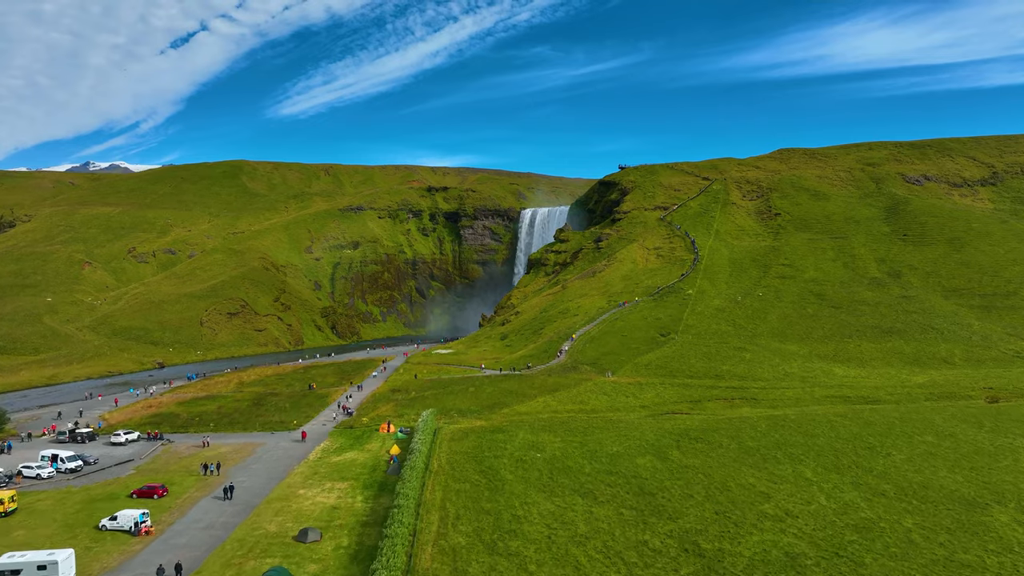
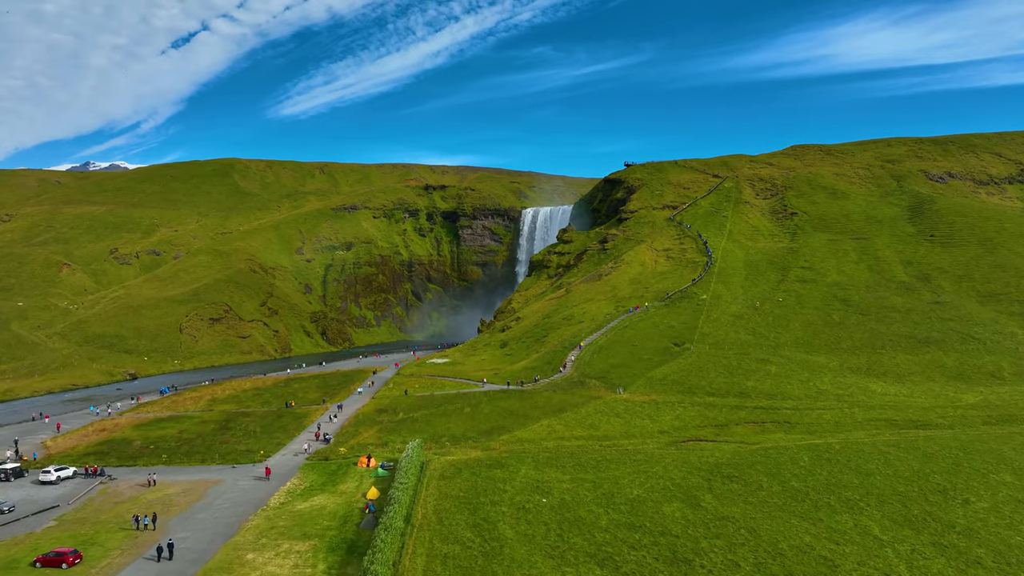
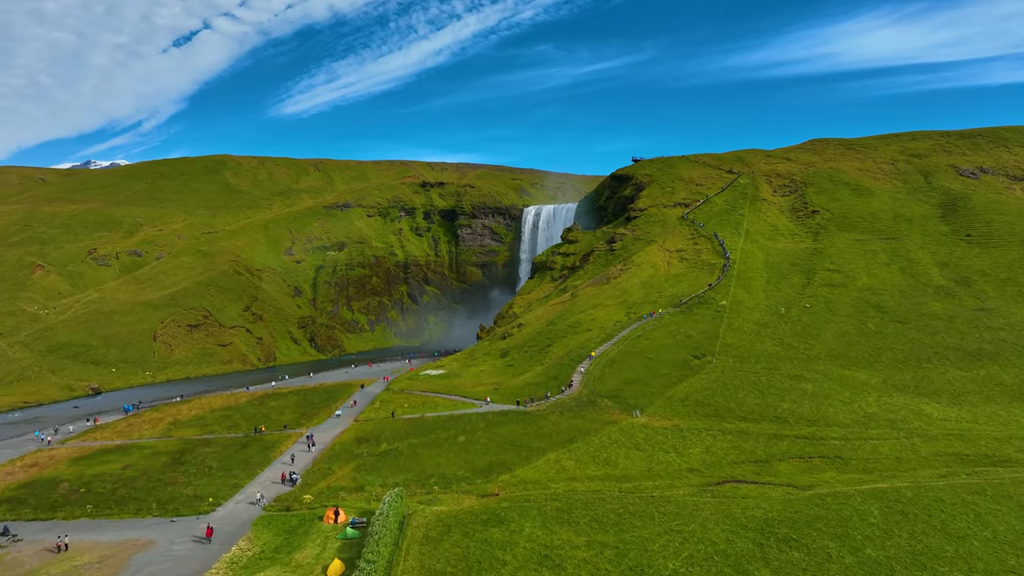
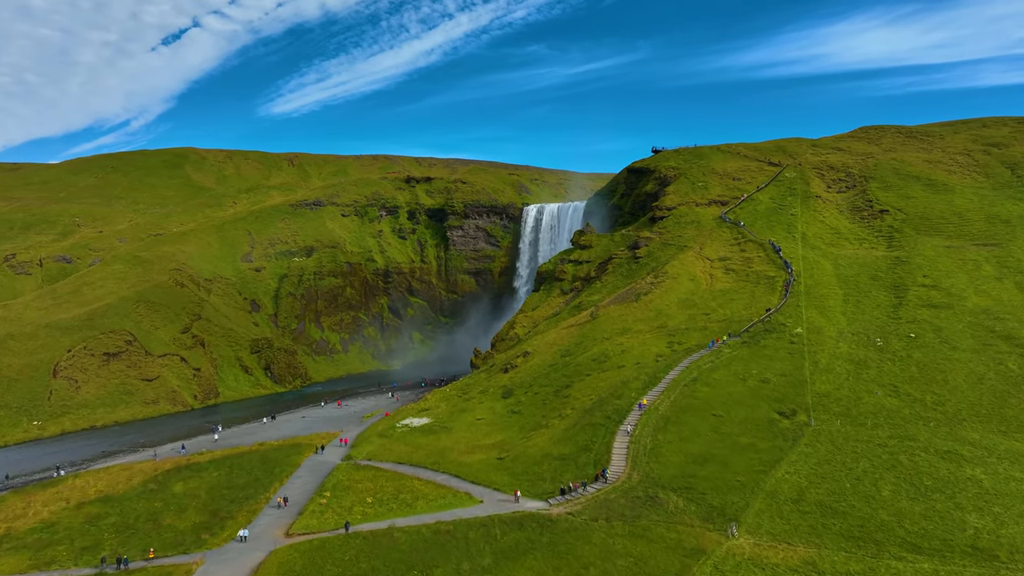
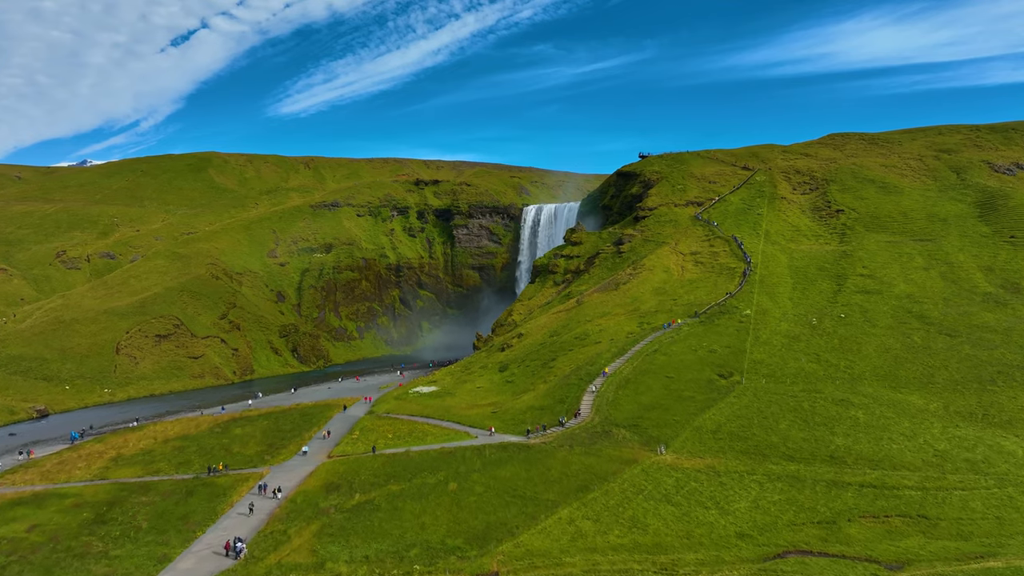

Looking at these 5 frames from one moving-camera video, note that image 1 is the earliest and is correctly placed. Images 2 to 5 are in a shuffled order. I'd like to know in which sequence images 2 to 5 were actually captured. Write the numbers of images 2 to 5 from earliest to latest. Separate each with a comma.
2, 3, 5, 4
